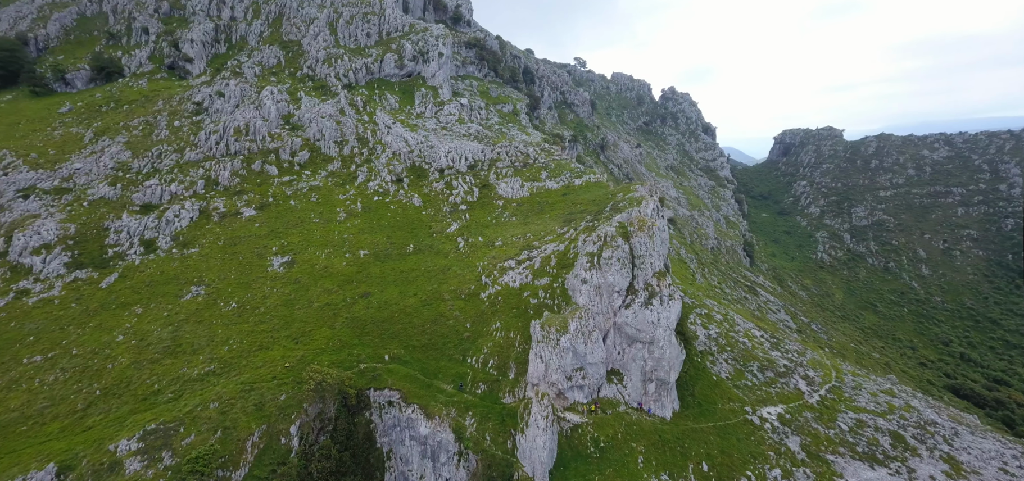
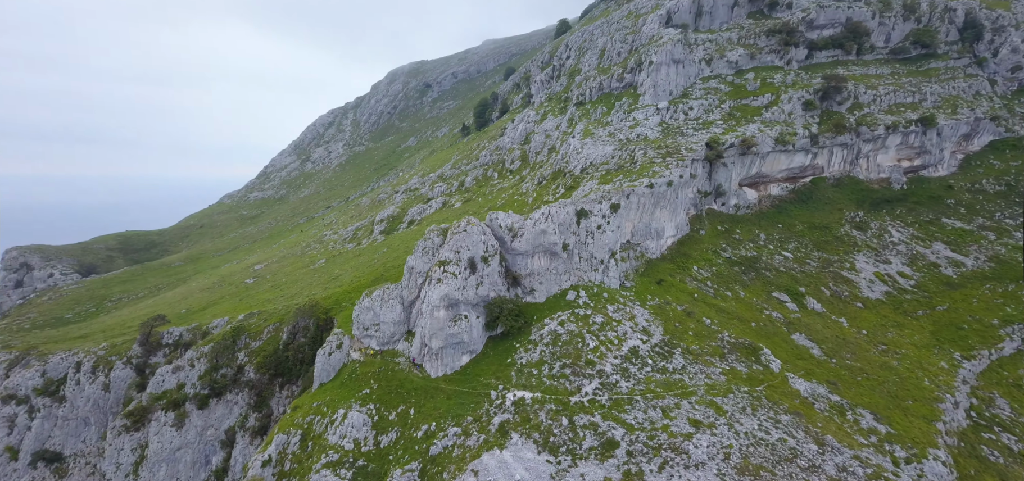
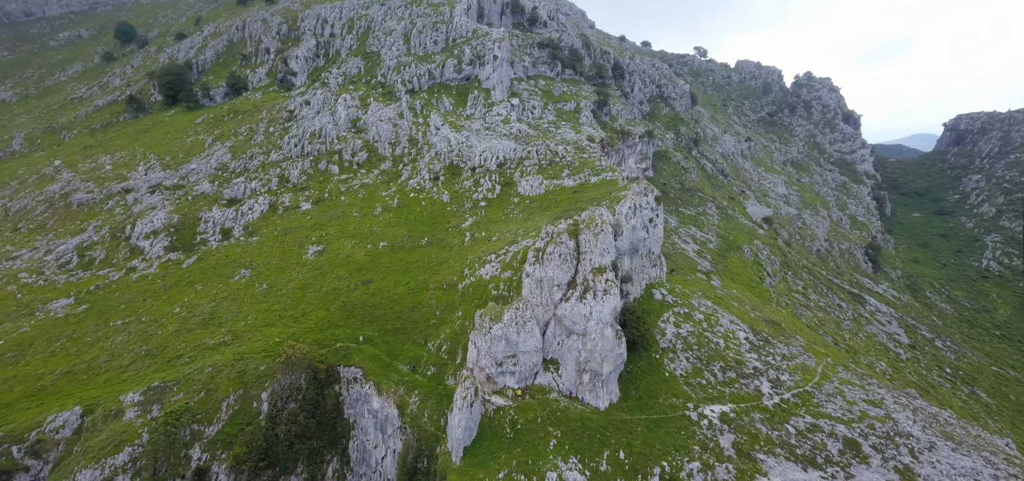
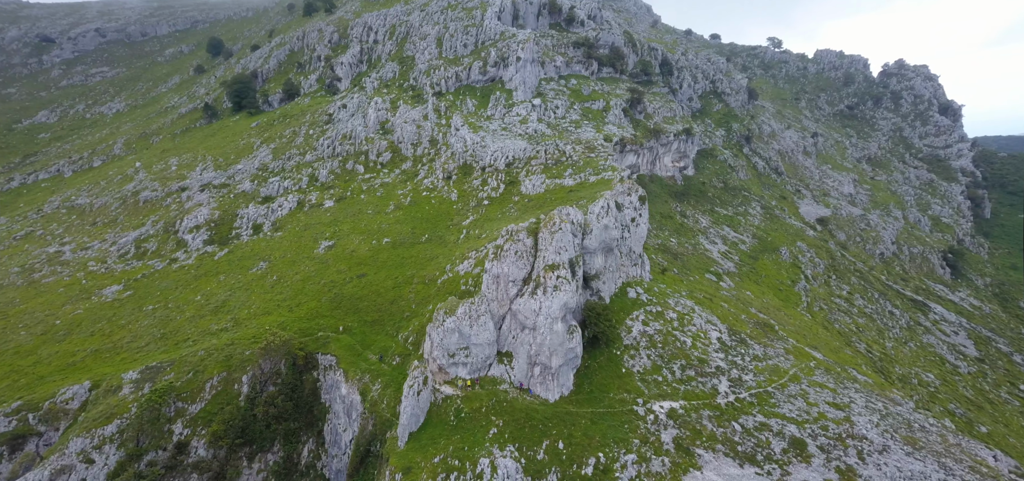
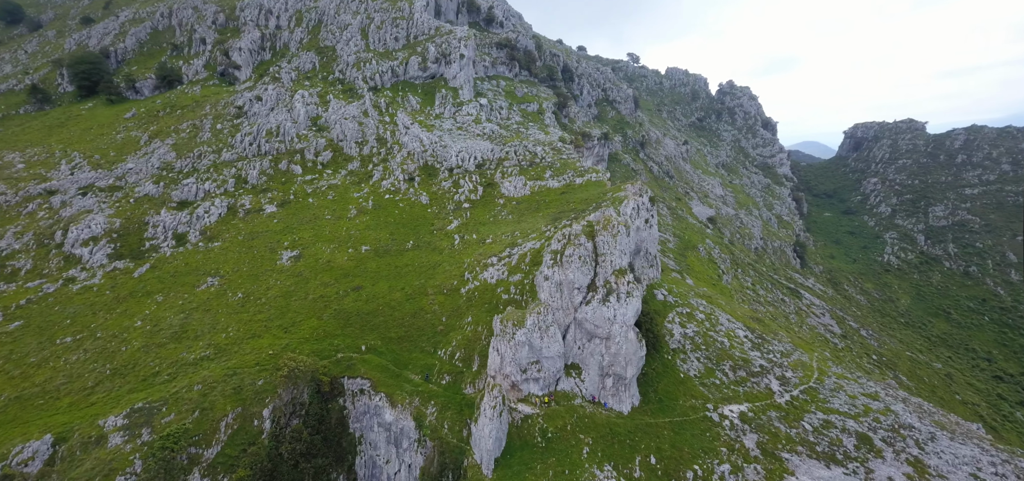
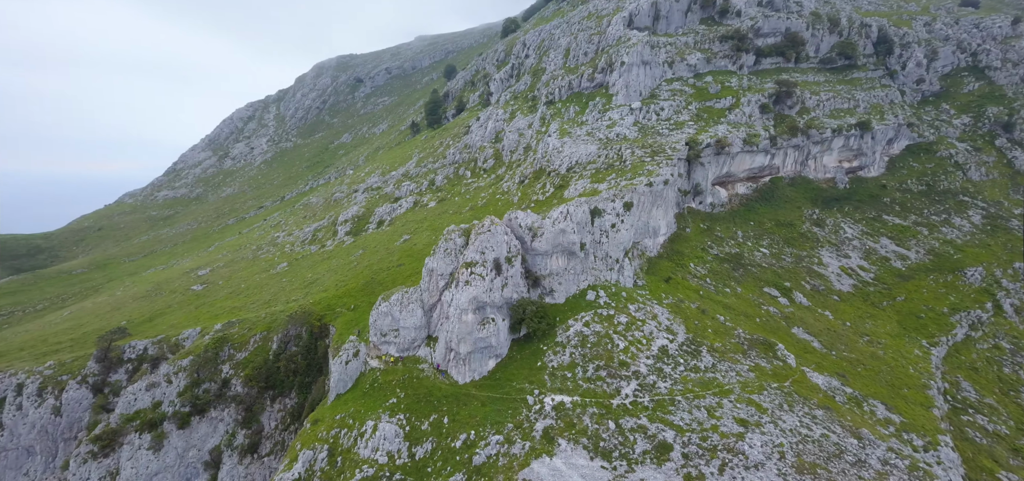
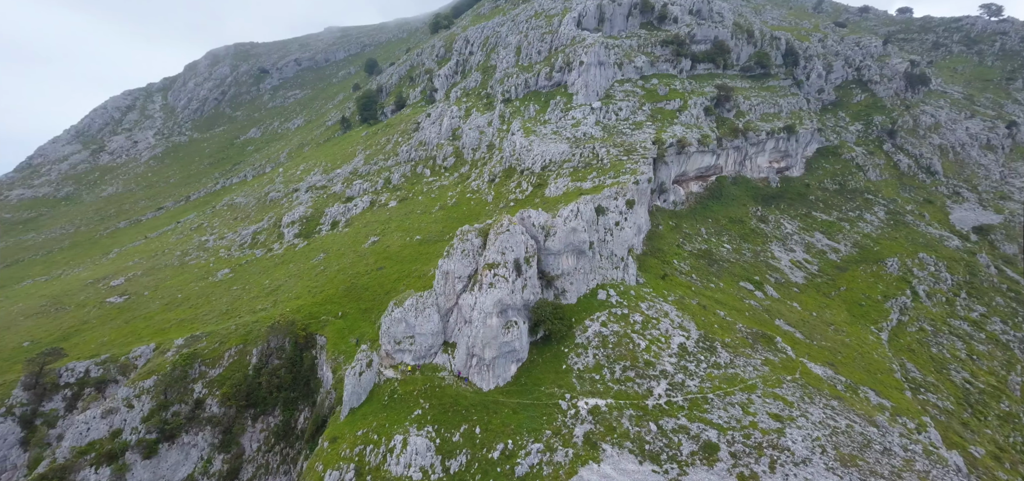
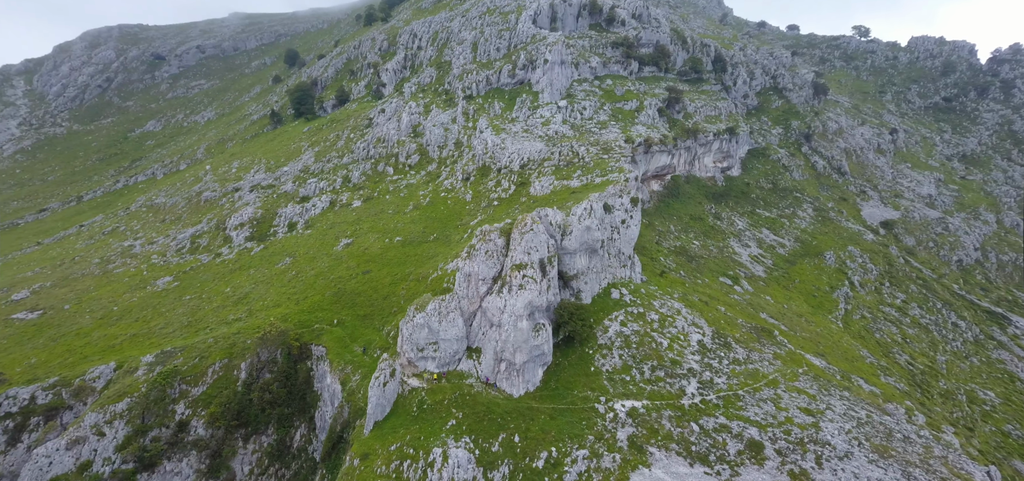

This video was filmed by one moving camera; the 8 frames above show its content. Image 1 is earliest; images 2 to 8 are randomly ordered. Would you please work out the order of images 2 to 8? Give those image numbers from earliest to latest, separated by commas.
5, 3, 4, 8, 7, 6, 2
